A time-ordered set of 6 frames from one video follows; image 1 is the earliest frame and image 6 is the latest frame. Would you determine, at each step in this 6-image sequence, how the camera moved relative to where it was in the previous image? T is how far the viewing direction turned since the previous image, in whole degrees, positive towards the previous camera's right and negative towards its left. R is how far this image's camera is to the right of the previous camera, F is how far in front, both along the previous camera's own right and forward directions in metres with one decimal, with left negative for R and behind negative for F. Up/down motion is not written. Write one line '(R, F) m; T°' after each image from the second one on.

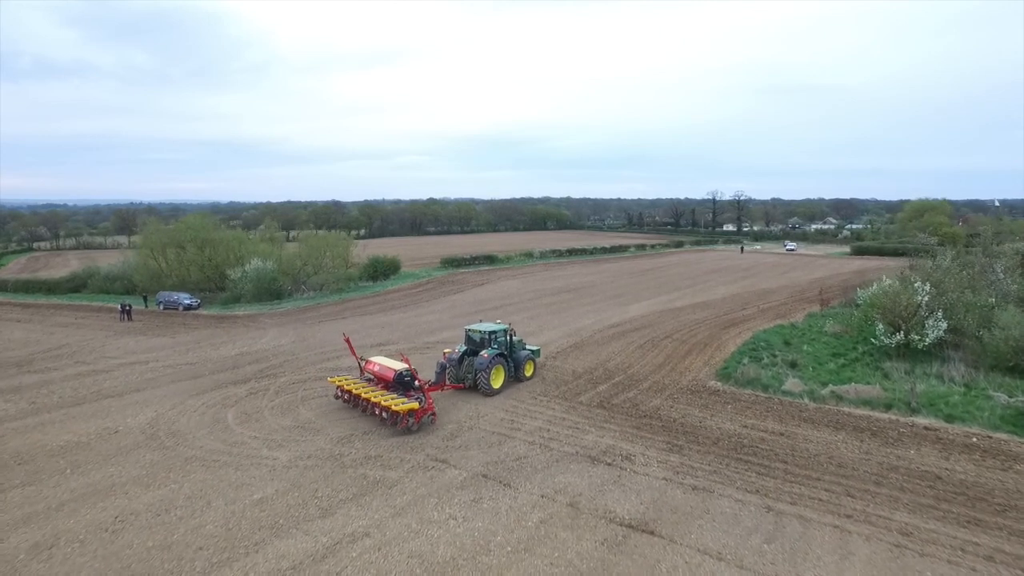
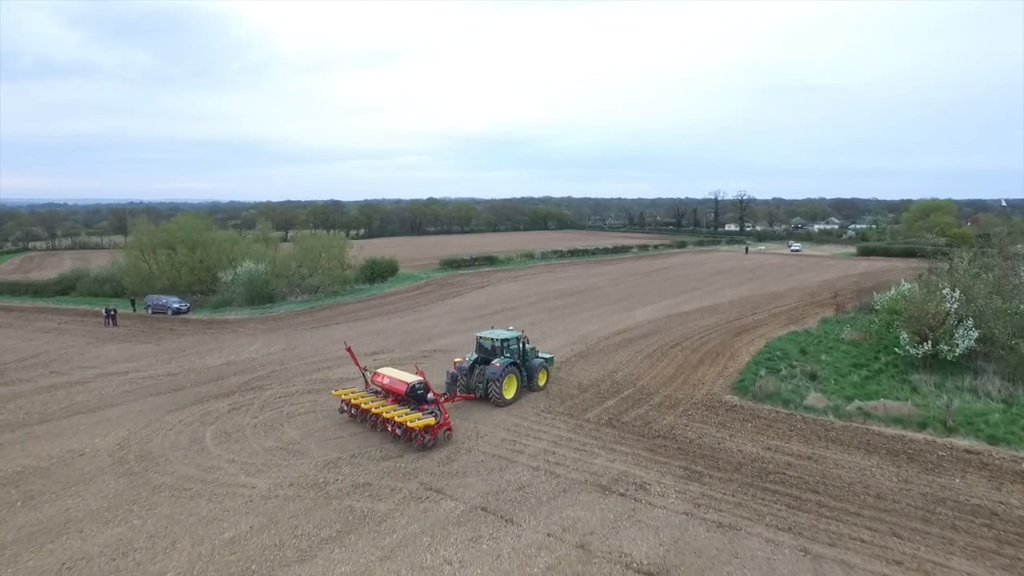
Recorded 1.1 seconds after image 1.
(0.0, +1.1) m; 0°
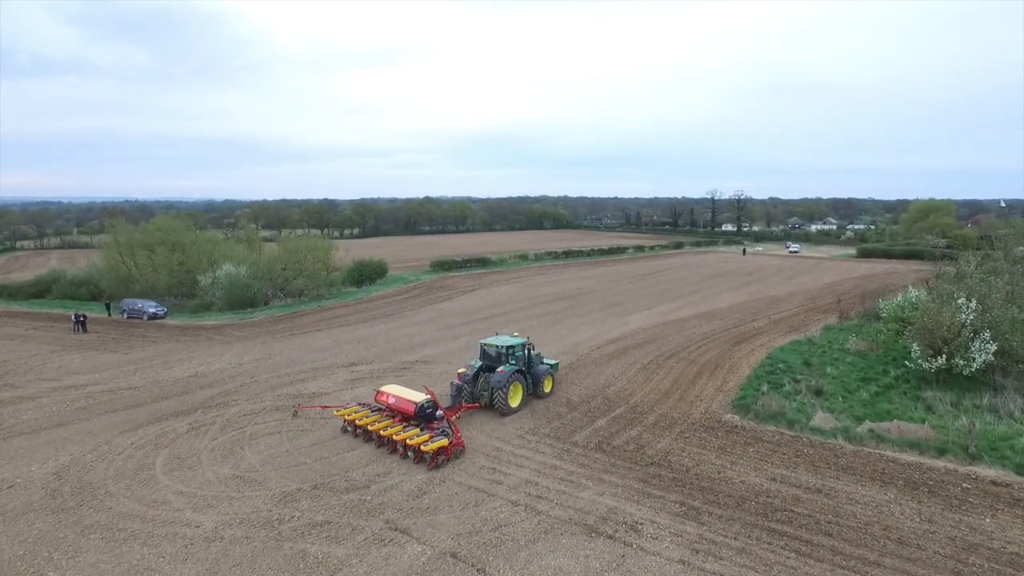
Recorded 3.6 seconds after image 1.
(+0.3, +1.2) m; 0°
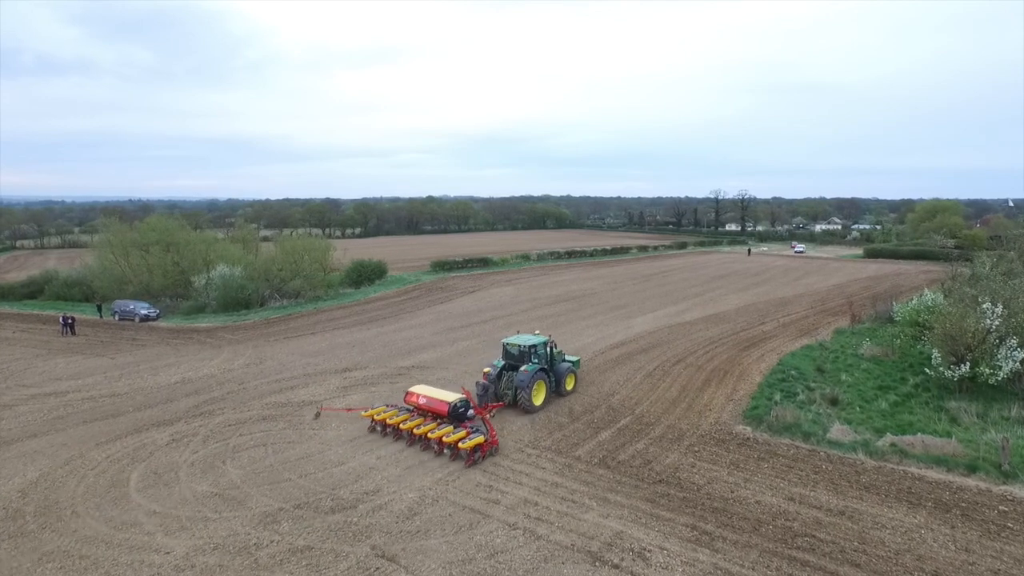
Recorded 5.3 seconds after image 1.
(+0.1, +0.8) m; 0°
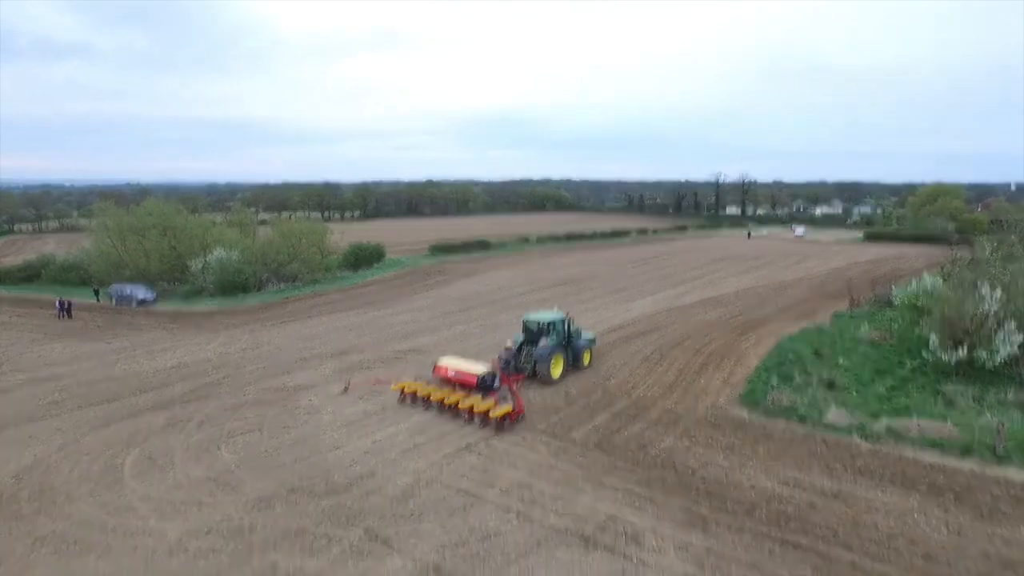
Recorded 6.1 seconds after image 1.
(+0.1, +0.1) m; 0°
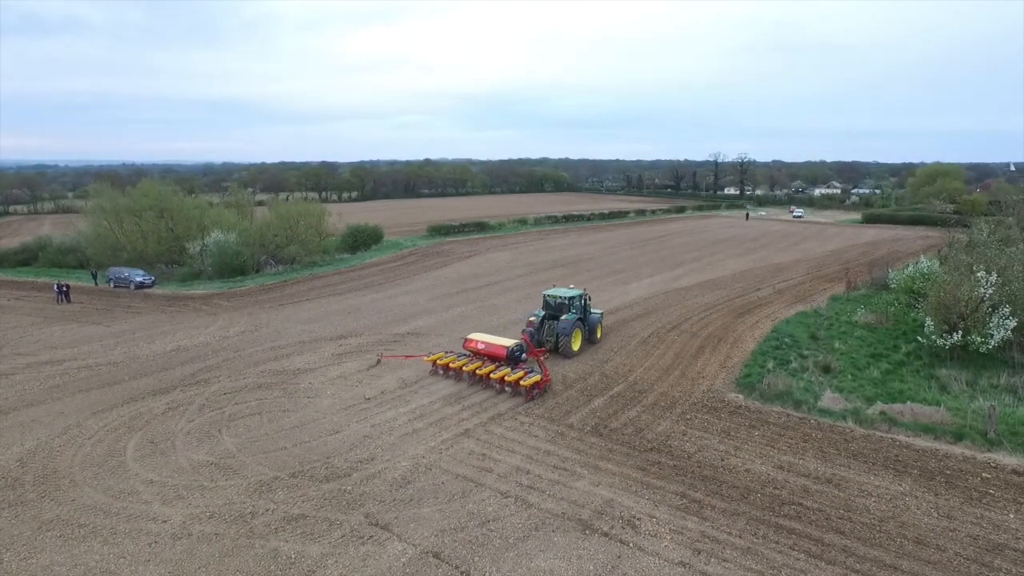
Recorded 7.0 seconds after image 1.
(0.0, 0.0) m; 0°
